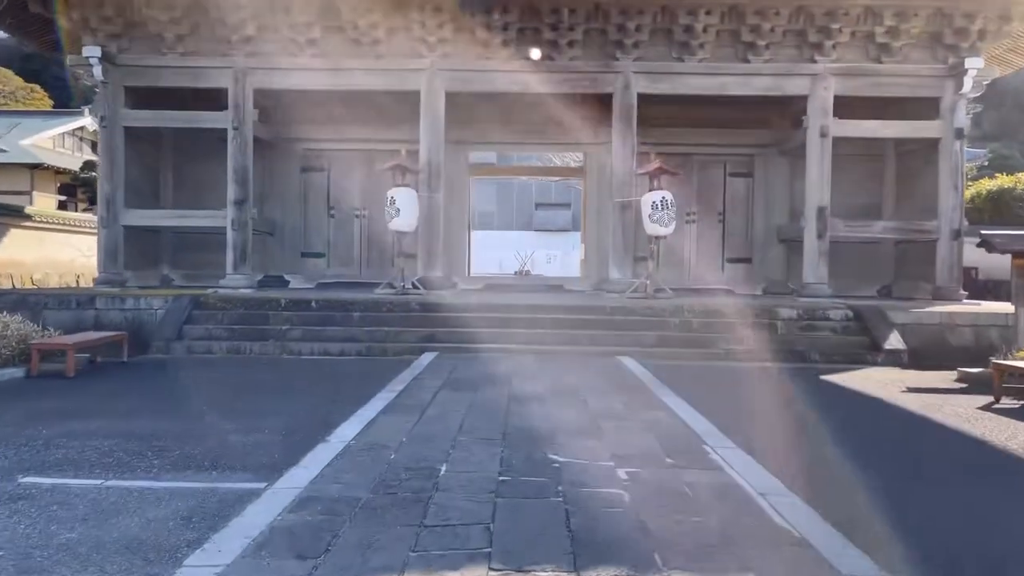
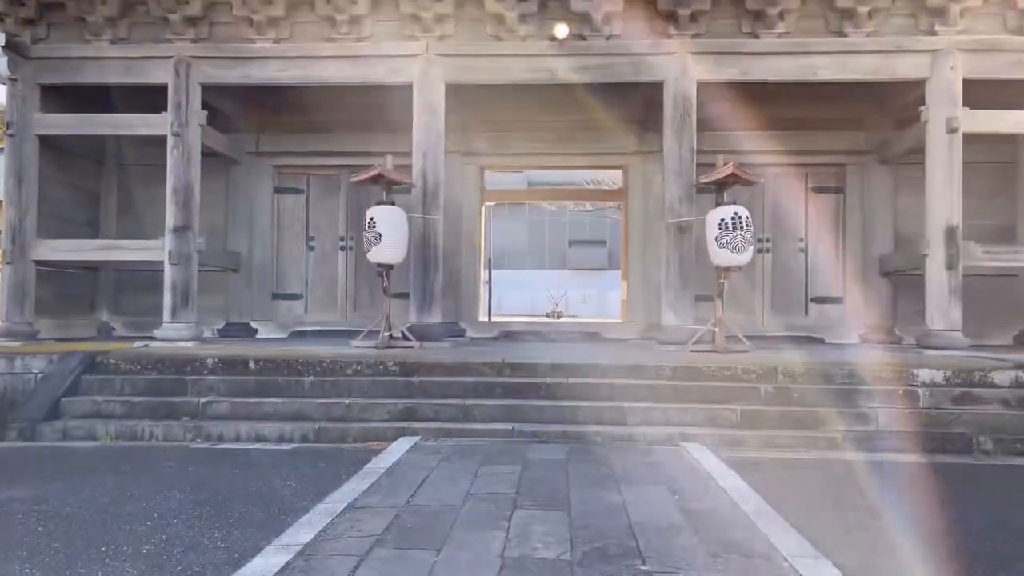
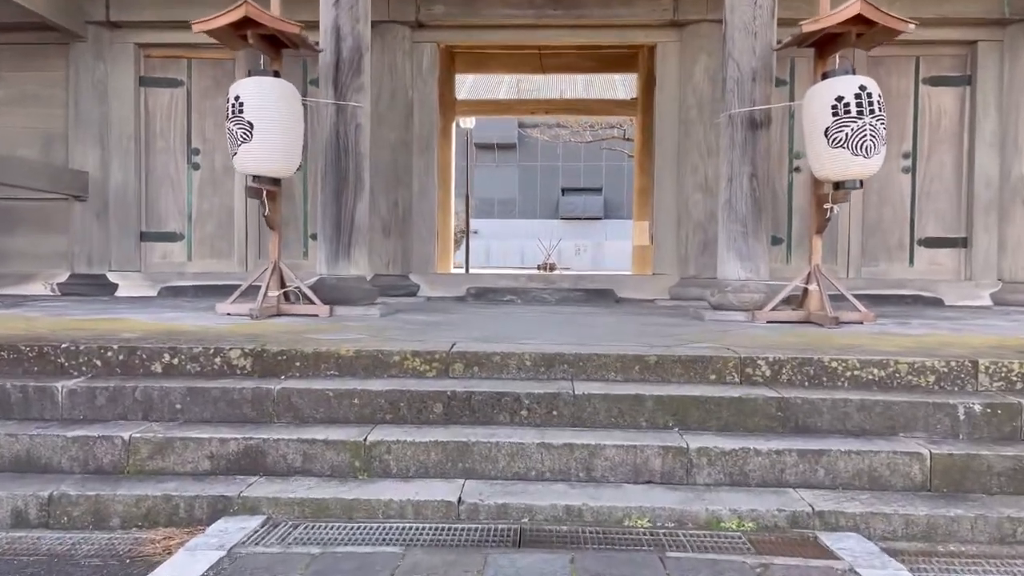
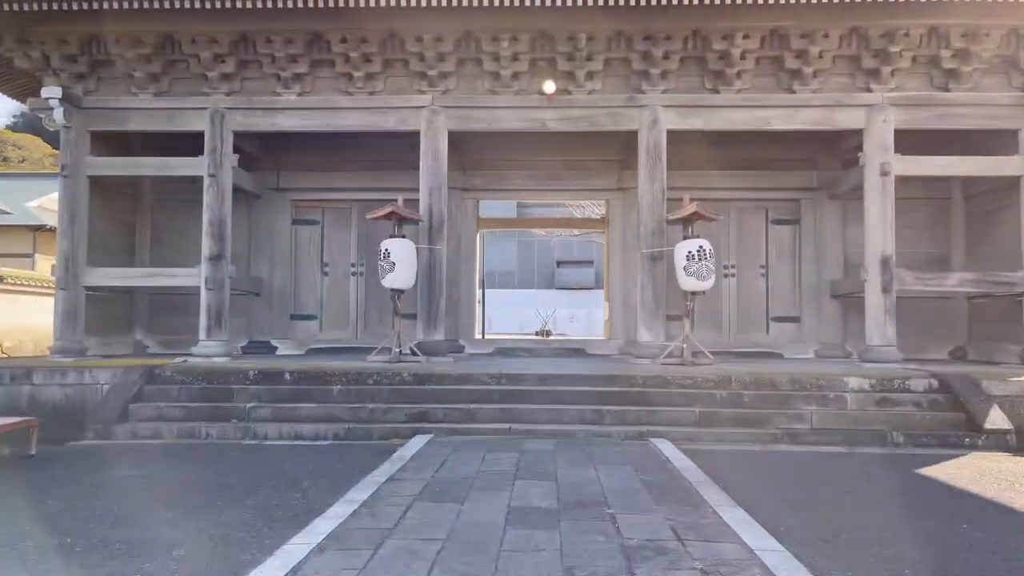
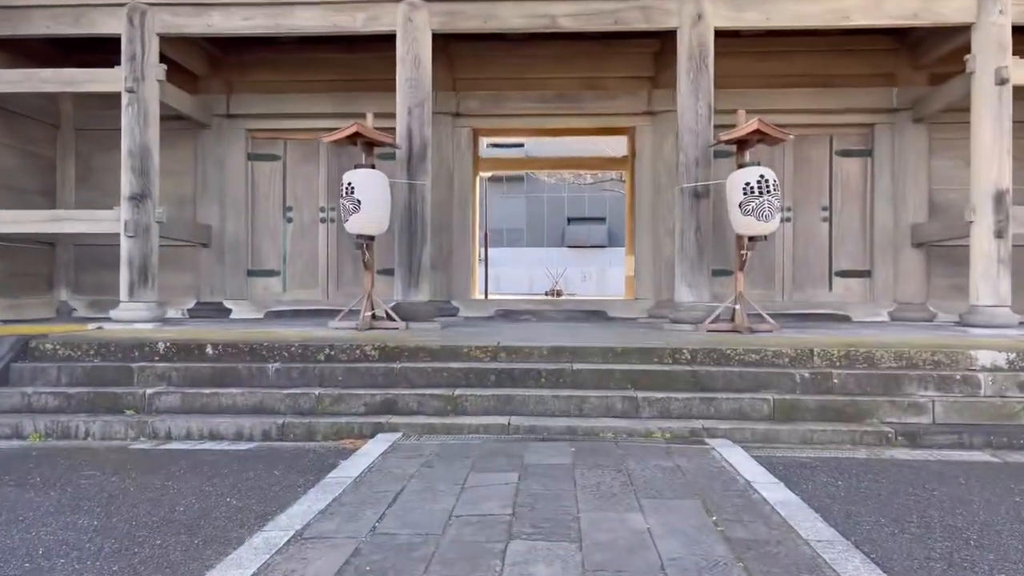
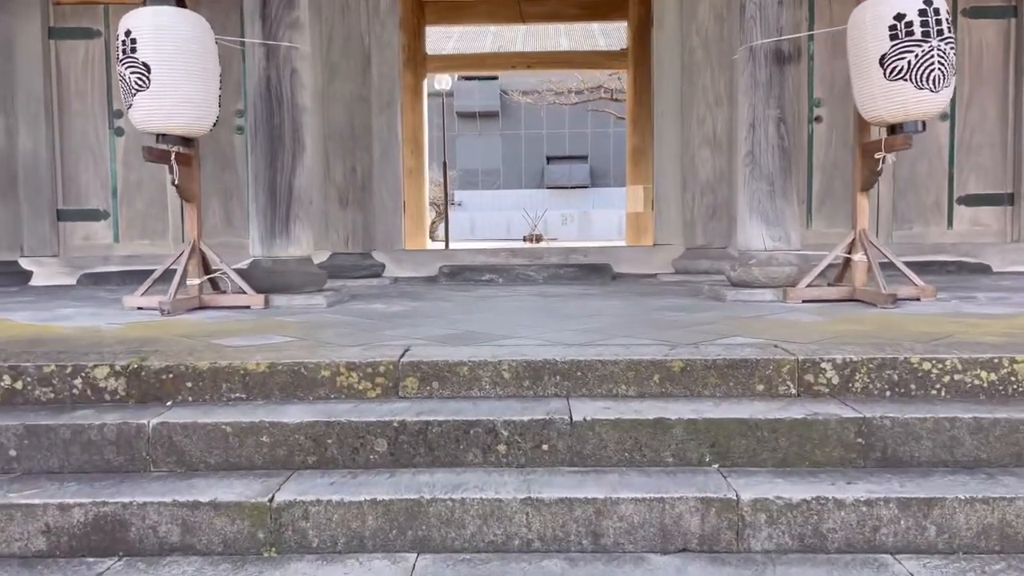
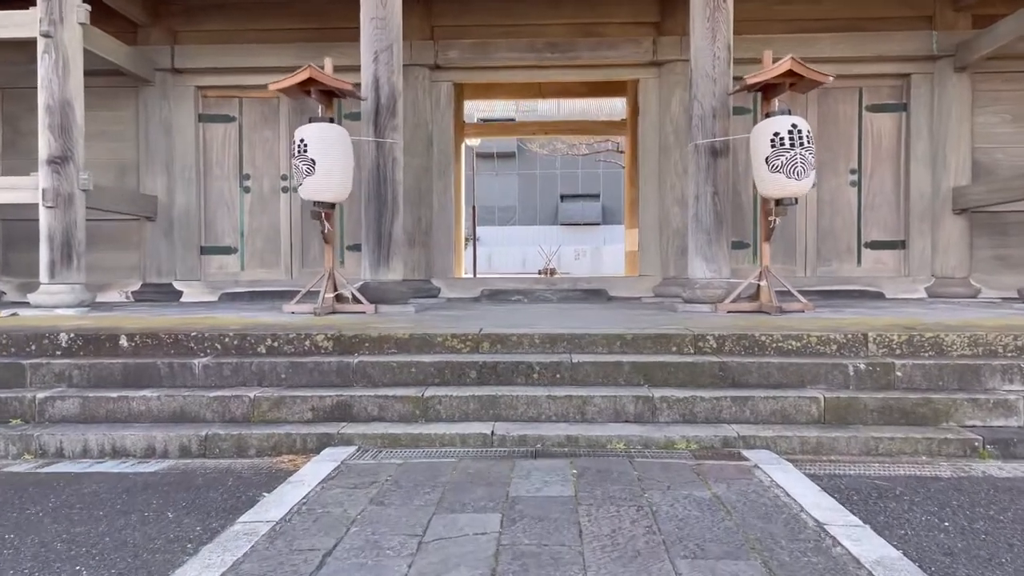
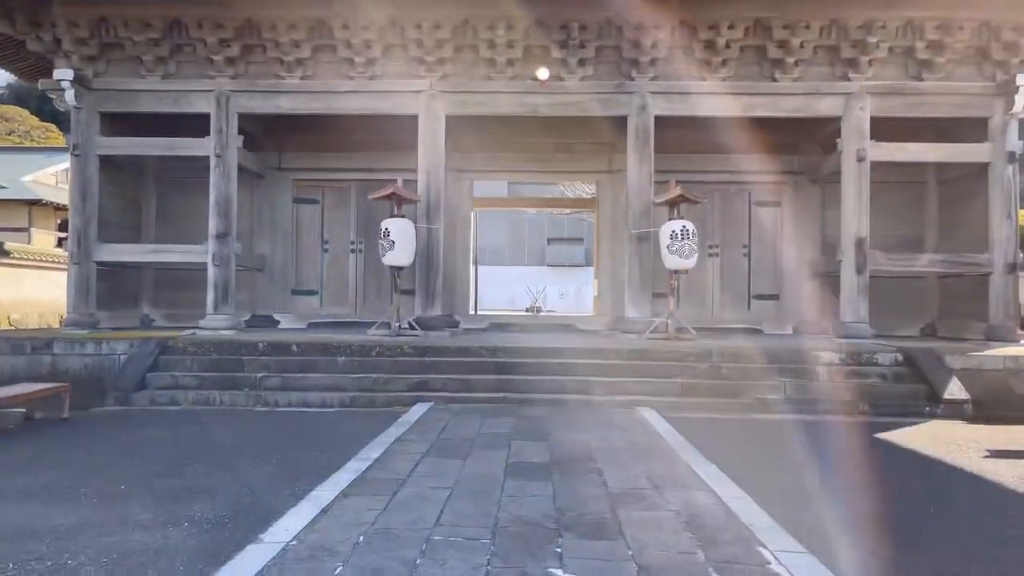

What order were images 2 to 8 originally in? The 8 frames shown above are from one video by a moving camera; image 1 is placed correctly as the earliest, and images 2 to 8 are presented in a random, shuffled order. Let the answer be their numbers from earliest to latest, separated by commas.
8, 4, 2, 5, 7, 3, 6
